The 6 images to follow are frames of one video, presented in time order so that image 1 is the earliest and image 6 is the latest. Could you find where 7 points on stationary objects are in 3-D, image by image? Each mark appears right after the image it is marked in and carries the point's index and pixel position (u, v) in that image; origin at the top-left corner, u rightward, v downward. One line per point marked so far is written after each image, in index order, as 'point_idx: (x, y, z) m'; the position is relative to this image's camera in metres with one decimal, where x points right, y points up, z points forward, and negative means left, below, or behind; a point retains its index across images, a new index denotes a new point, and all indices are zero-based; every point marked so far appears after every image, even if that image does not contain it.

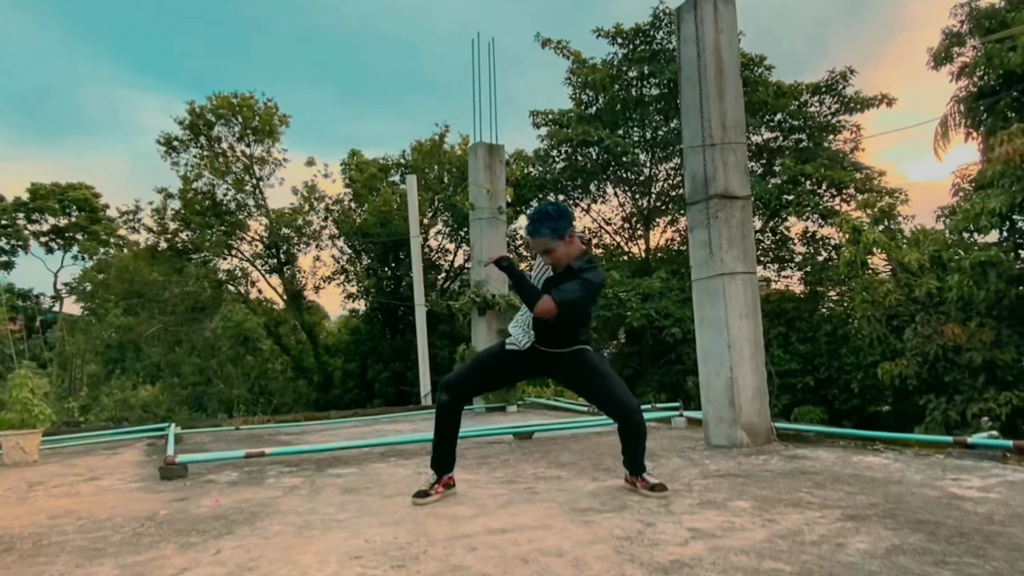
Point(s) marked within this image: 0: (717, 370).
0: (+1.3, -0.4, +2.9) m
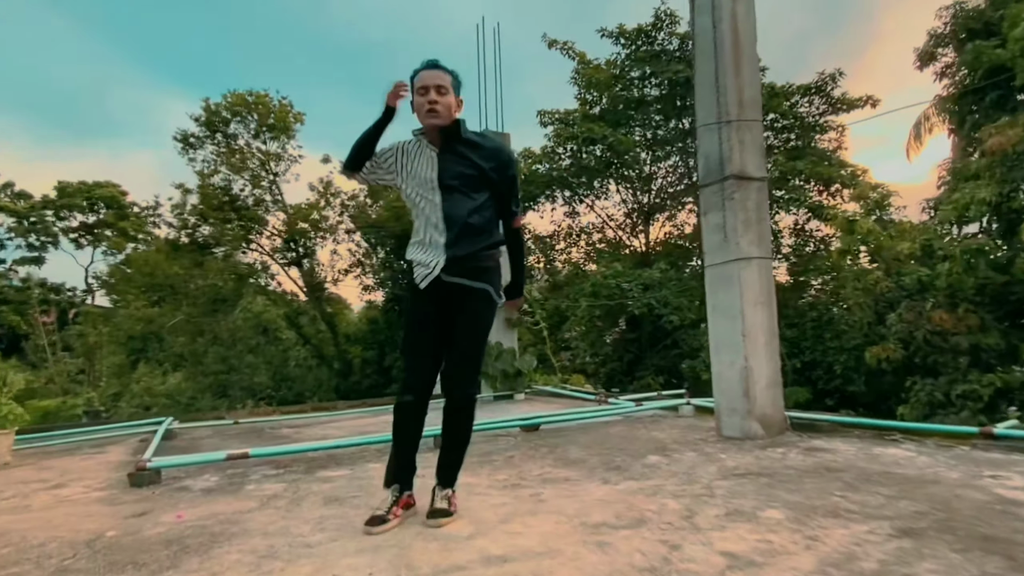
0: (+1.2, -0.4, +2.7) m
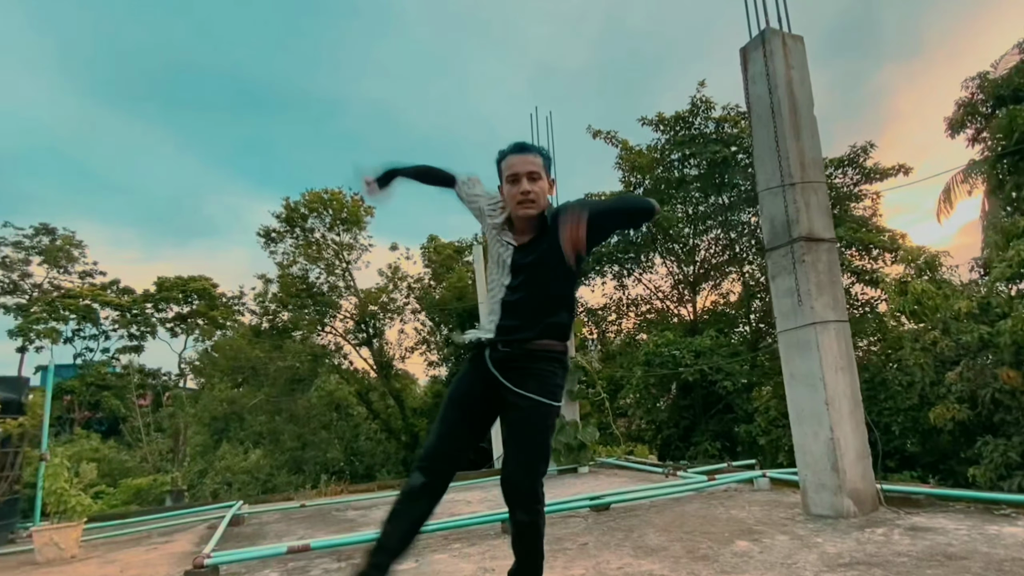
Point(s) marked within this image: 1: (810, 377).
0: (+1.5, -0.7, +2.4) m
1: (+1.4, -0.4, +2.4) m
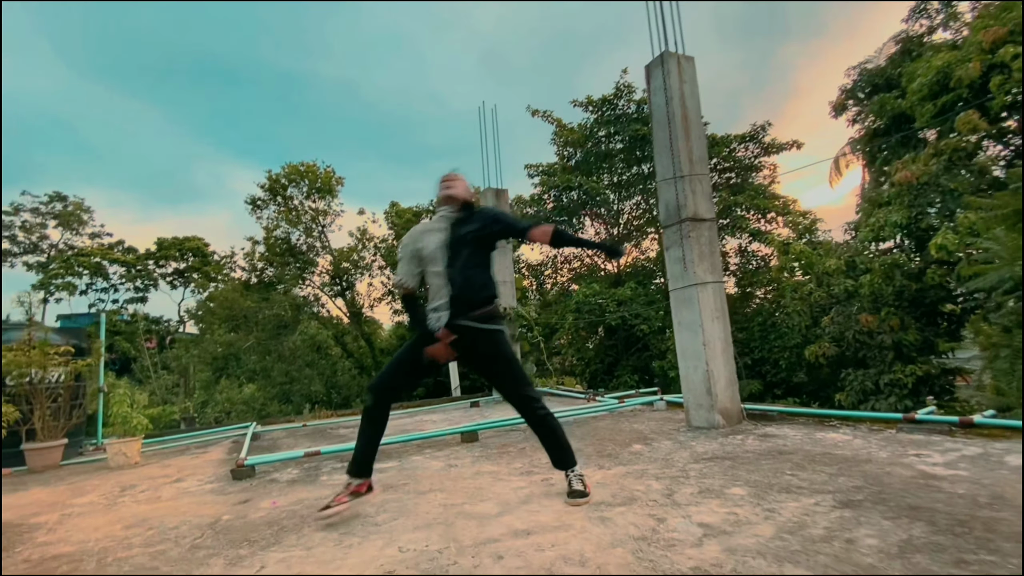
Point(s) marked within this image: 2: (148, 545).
0: (+1.2, -0.5, +3.1) m
1: (+1.2, -0.2, +3.1) m
2: (-1.4, -1.0, +1.8) m
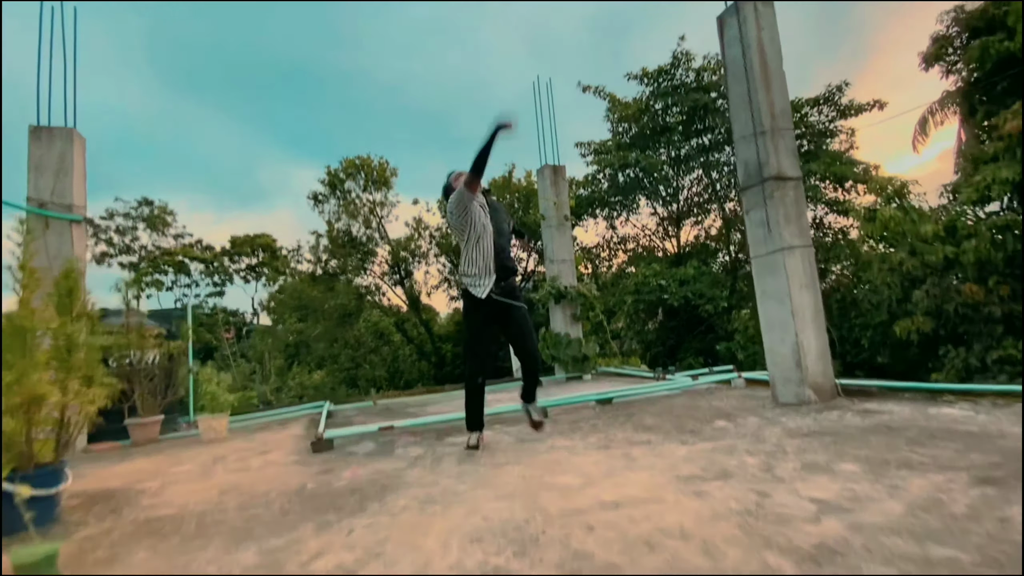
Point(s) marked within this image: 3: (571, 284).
0: (+1.6, -0.3, +2.9) m
1: (+1.6, 0.0, +2.9) m
2: (-1.0, -0.9, +1.9) m
3: (+0.7, 0.0, +5.7) m
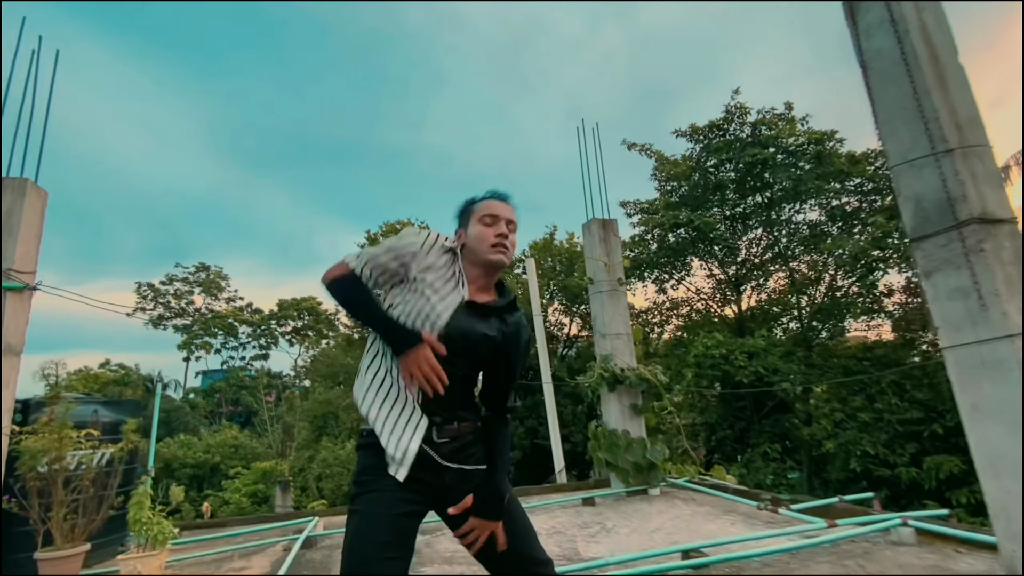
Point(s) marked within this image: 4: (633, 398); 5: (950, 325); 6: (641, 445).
0: (+1.8, -0.7, +1.7) m
1: (+1.7, -0.4, +1.7) m
2: (-1.0, -1.1, +0.8) m
3: (+1.1, -0.7, +4.6) m
4: (+1.1, -1.0, +4.6) m
5: (+1.7, -0.1, +1.8) m
6: (+1.1, -1.4, +4.4) m
